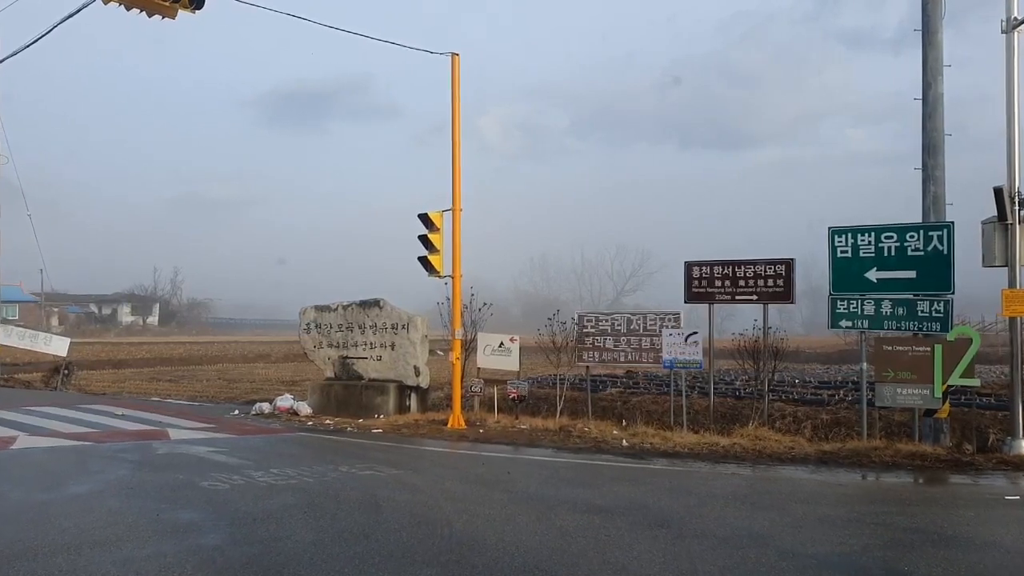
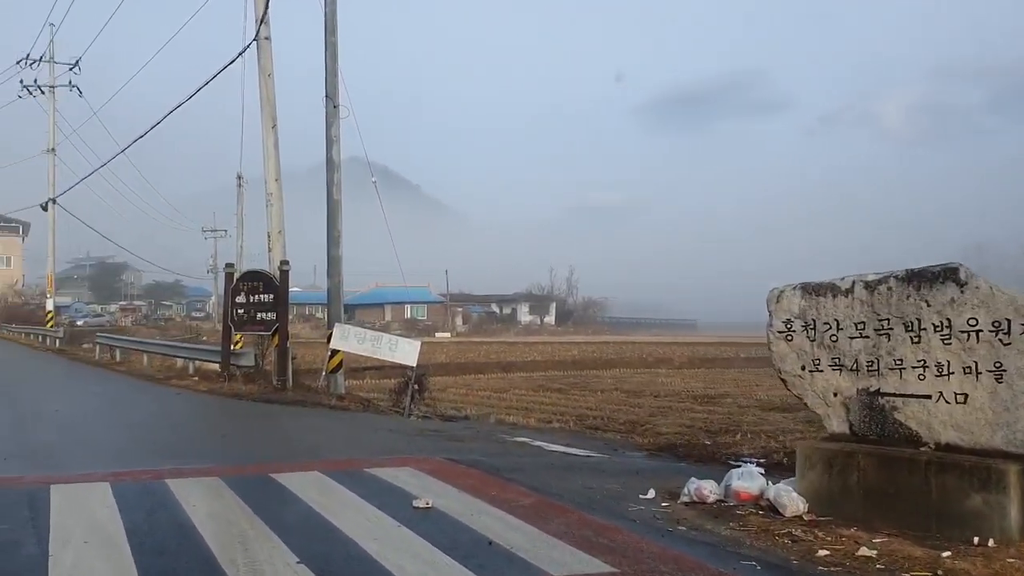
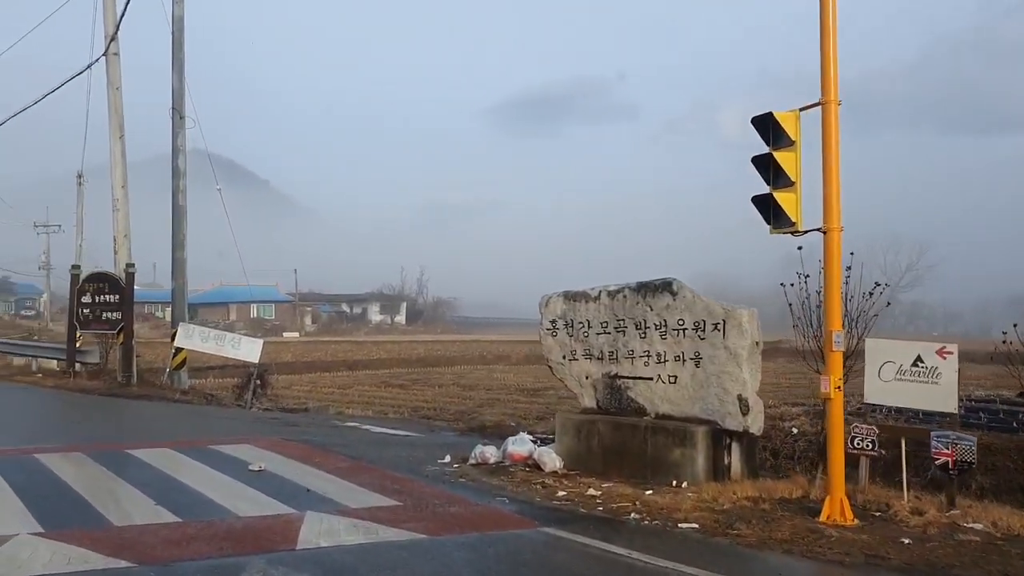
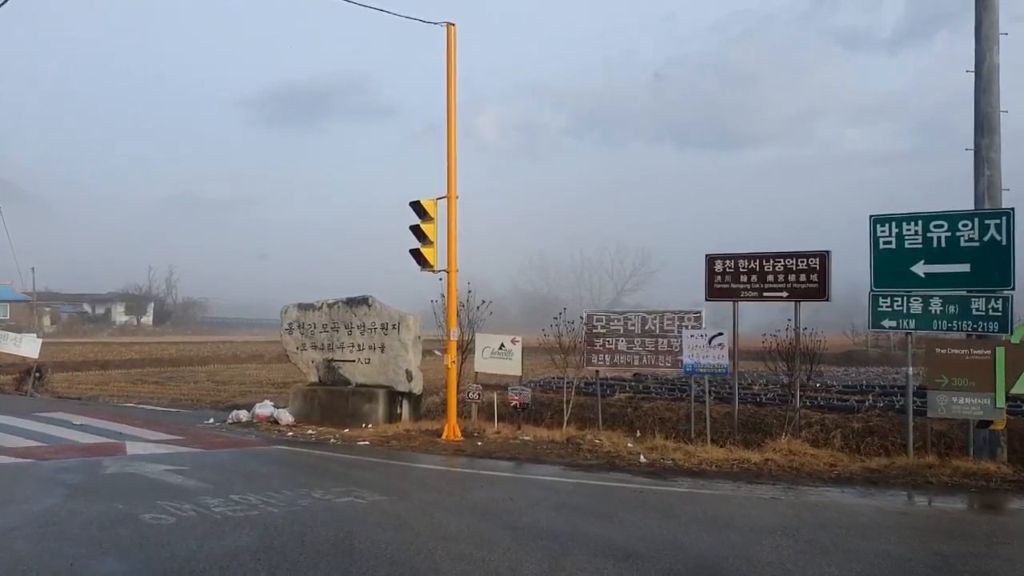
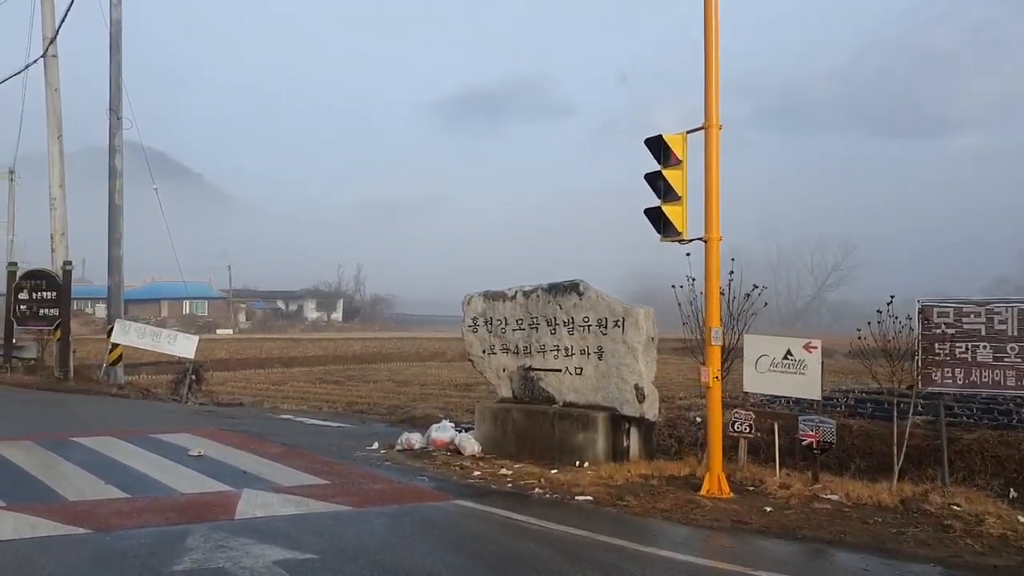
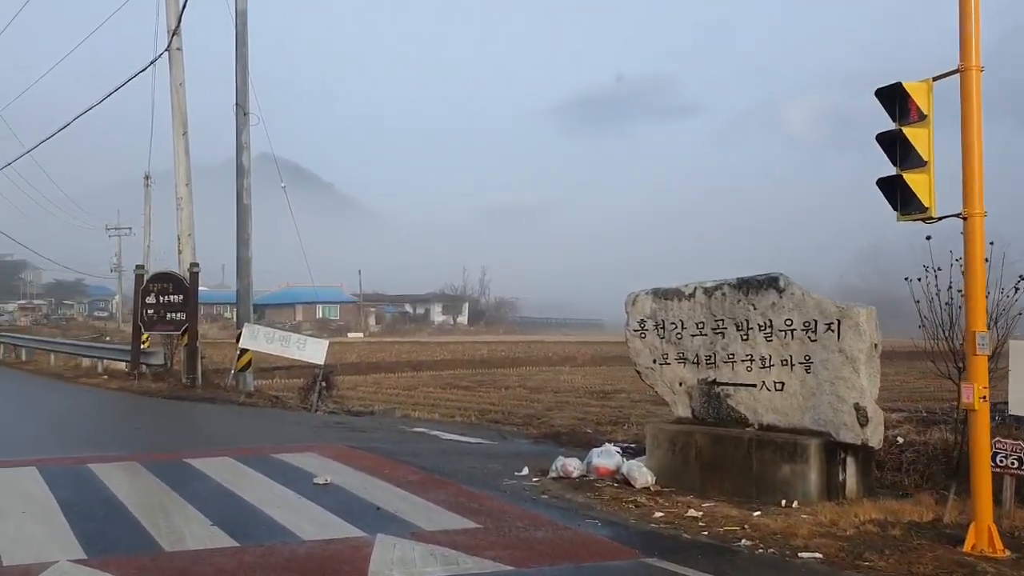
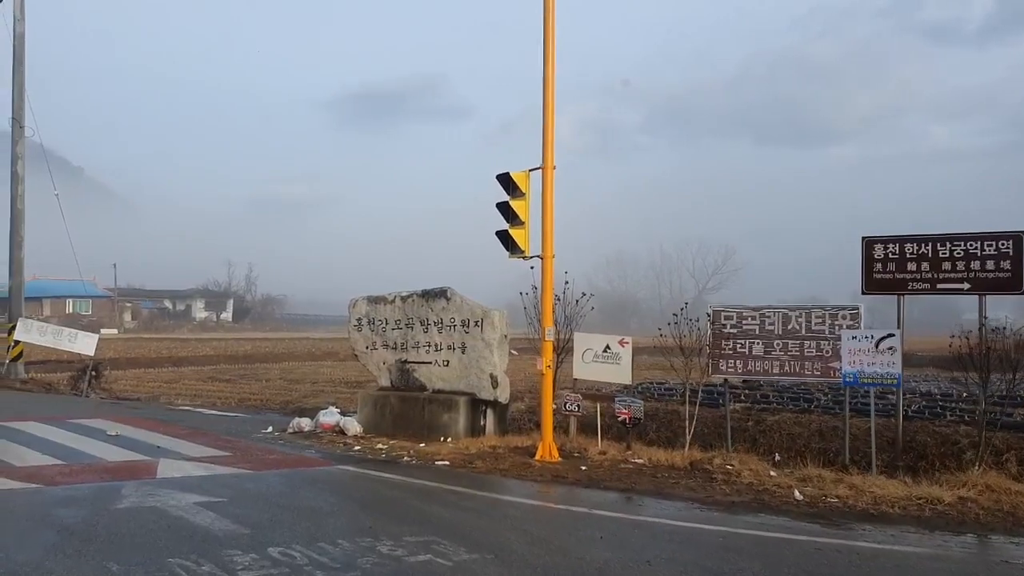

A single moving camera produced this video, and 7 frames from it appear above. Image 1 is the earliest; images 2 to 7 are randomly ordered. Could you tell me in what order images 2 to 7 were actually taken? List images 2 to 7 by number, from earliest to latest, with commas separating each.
4, 7, 5, 3, 6, 2
